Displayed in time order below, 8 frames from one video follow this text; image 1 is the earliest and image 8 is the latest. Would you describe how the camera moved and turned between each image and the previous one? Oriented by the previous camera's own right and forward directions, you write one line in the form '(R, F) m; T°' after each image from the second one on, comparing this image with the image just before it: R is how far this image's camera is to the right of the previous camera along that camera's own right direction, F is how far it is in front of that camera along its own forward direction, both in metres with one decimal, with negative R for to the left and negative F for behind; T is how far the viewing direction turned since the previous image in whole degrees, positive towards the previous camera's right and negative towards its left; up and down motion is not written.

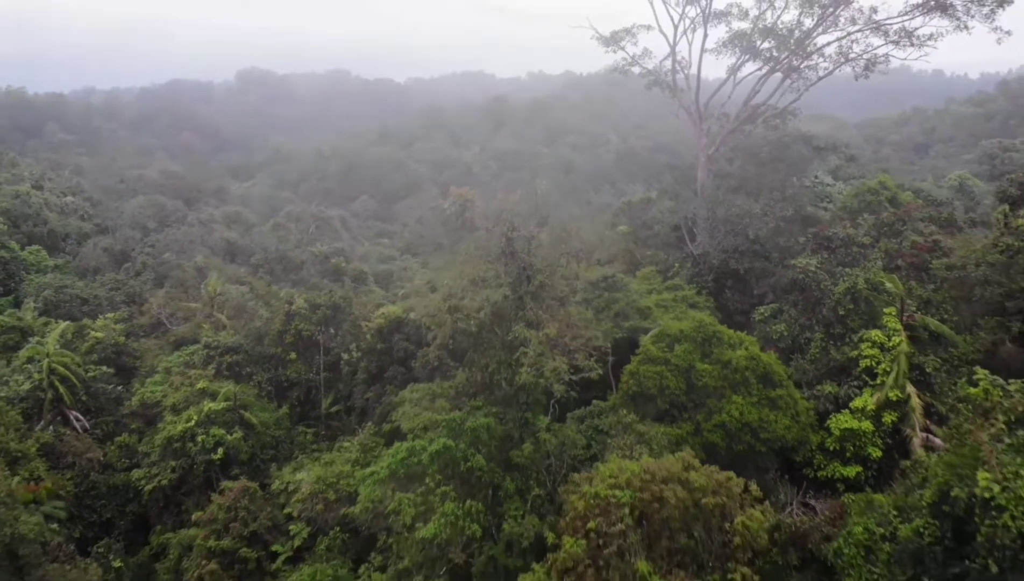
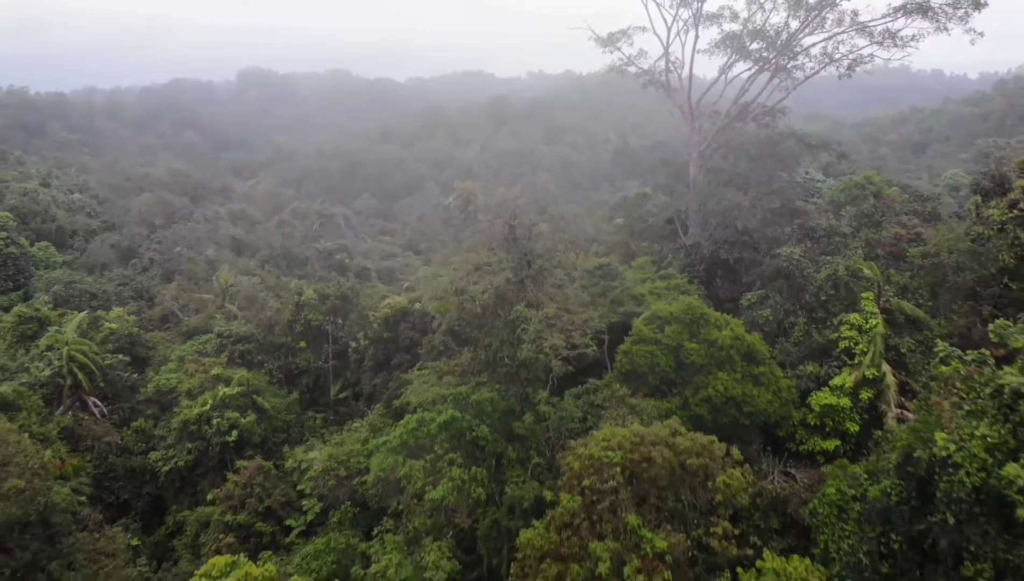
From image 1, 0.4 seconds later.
(0.0, -0.7) m; 0°
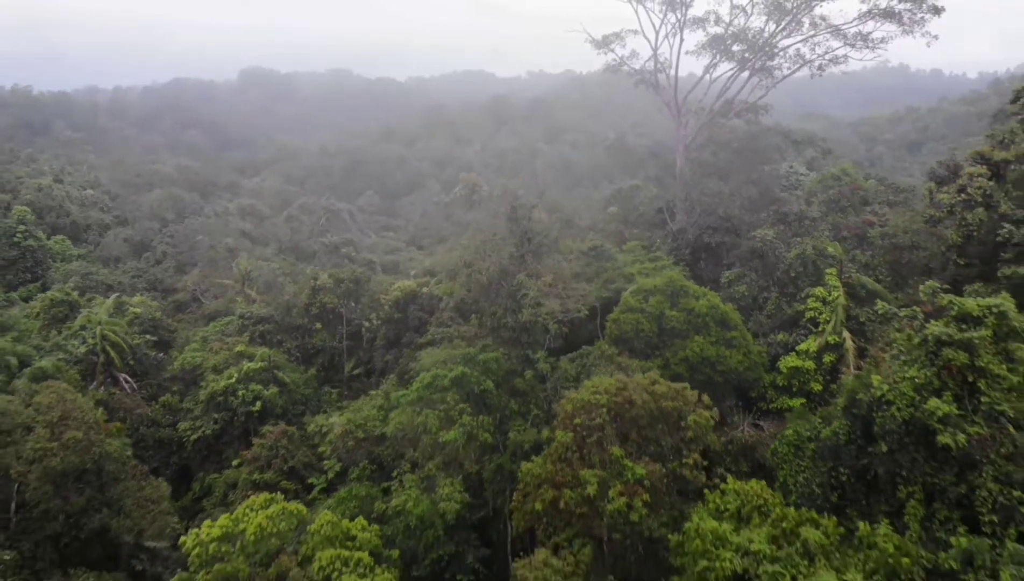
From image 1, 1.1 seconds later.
(0.0, -1.3) m; 0°
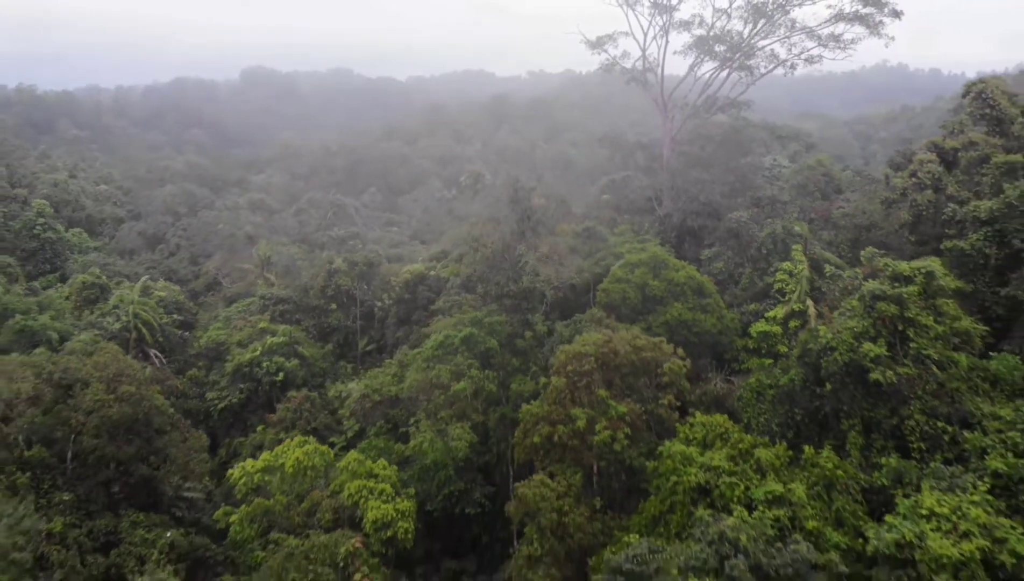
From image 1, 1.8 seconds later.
(0.0, -1.4) m; 0°
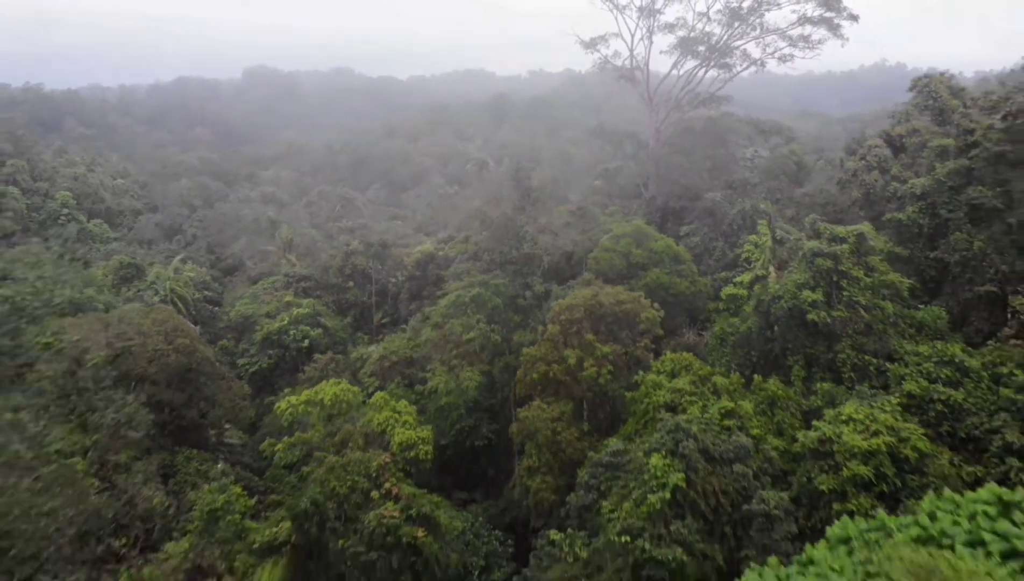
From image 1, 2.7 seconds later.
(0.0, -1.9) m; 0°
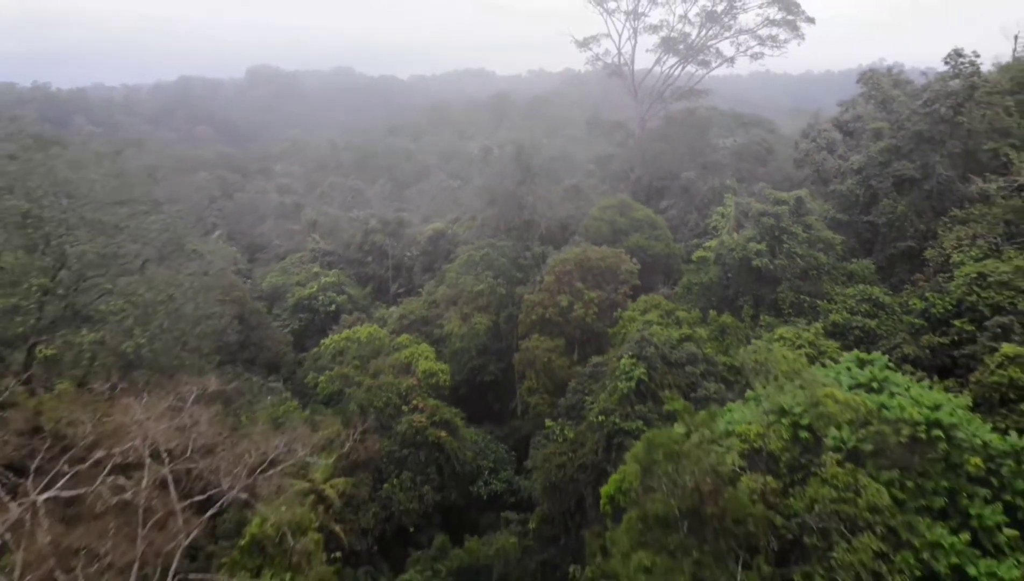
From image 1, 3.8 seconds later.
(0.0, -2.6) m; 0°
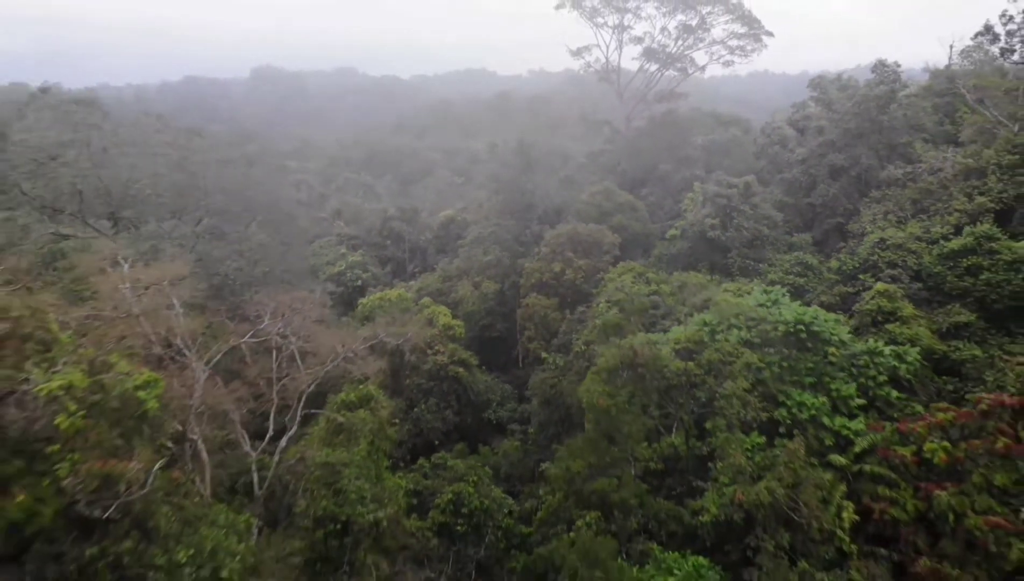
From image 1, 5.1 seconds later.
(0.0, -3.3) m; 0°
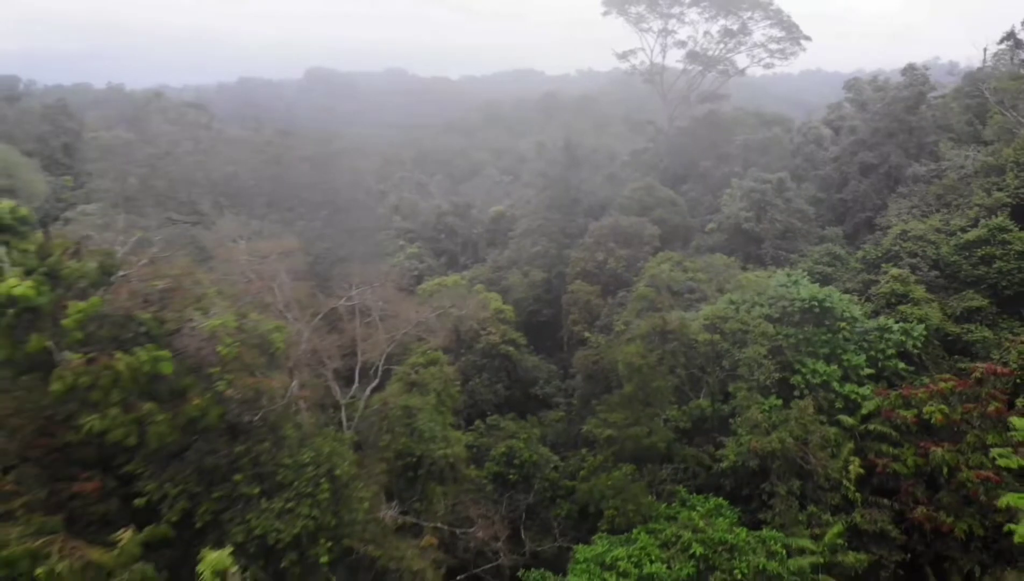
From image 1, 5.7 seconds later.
(0.0, -1.5) m; -3°
